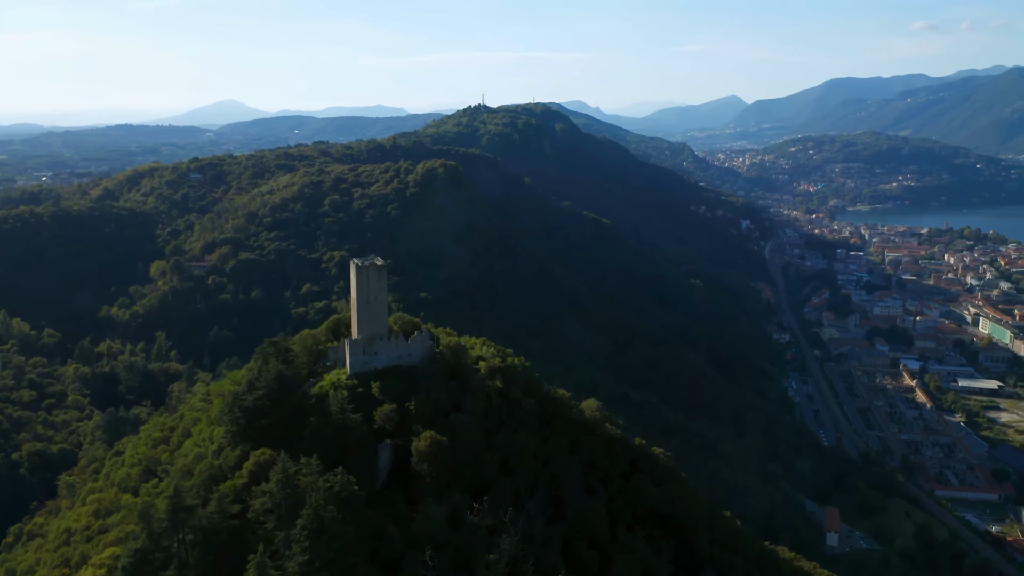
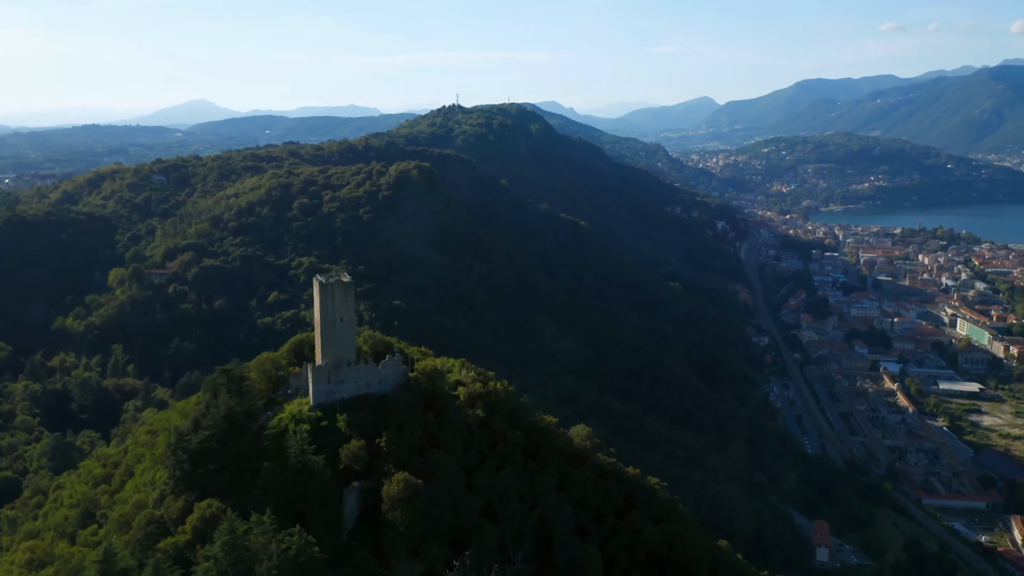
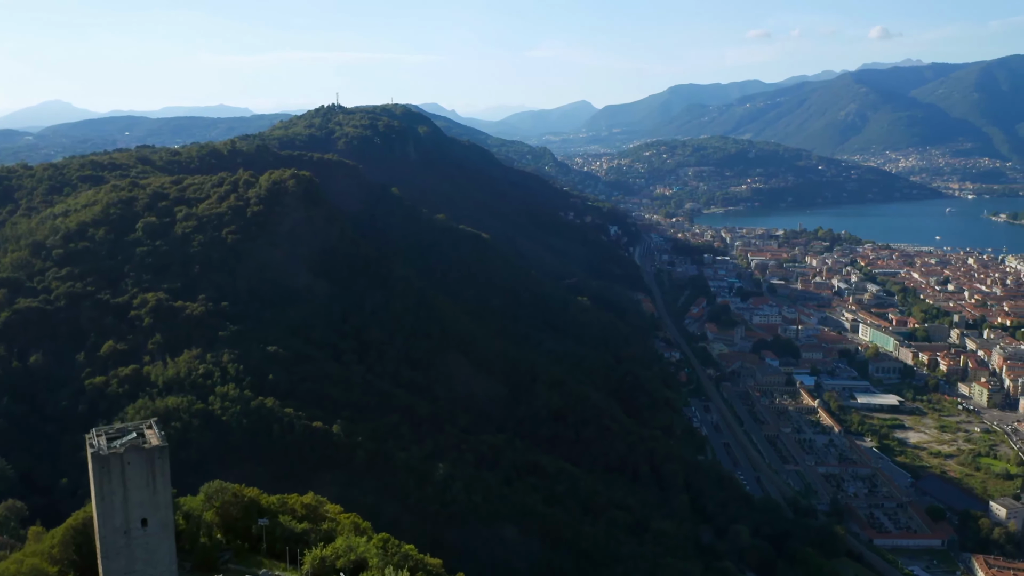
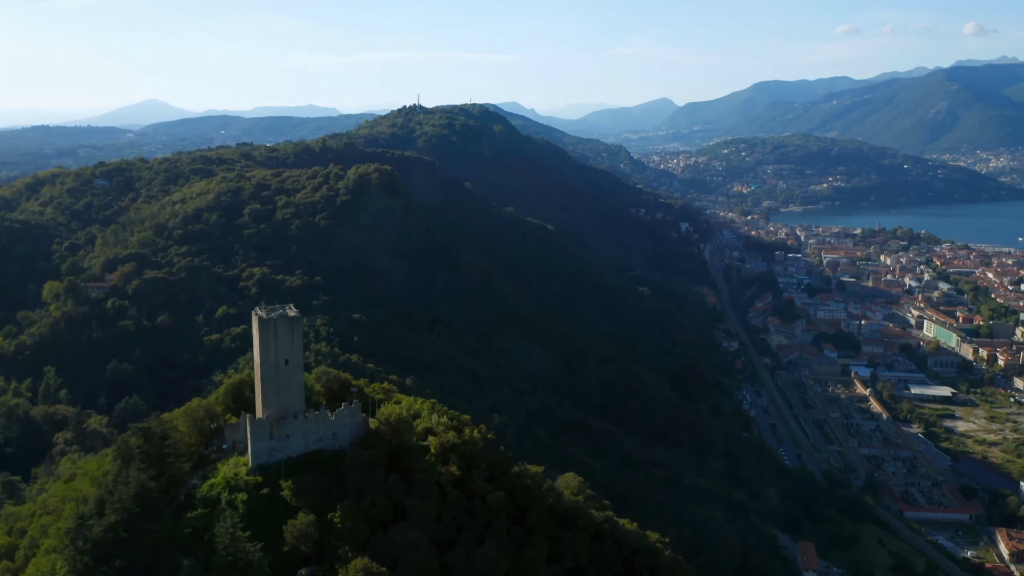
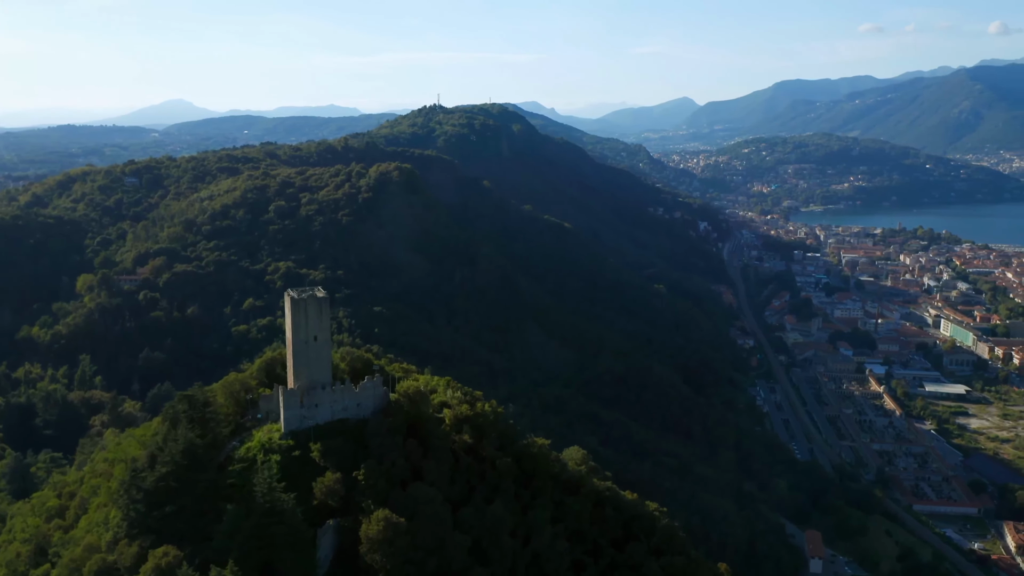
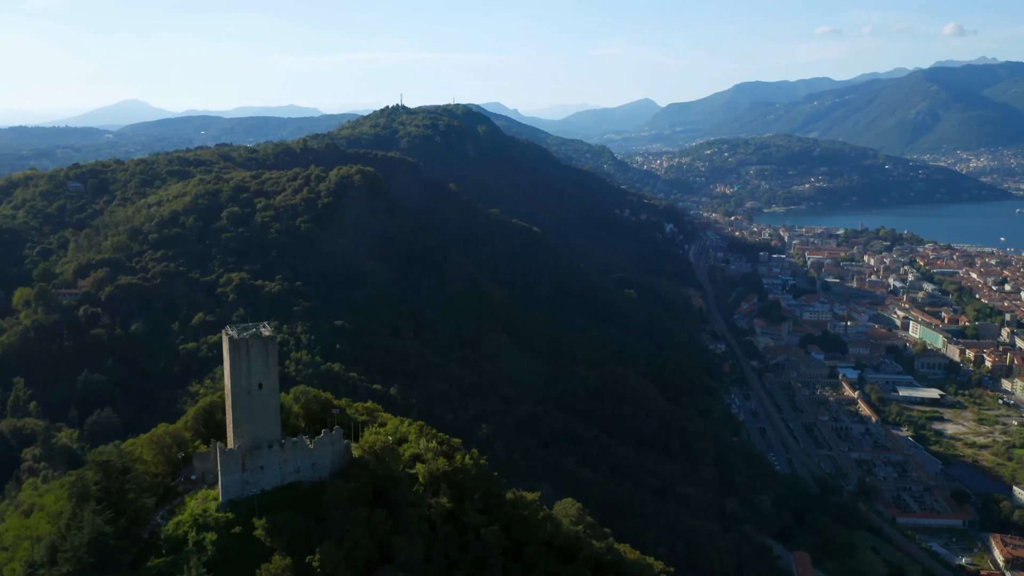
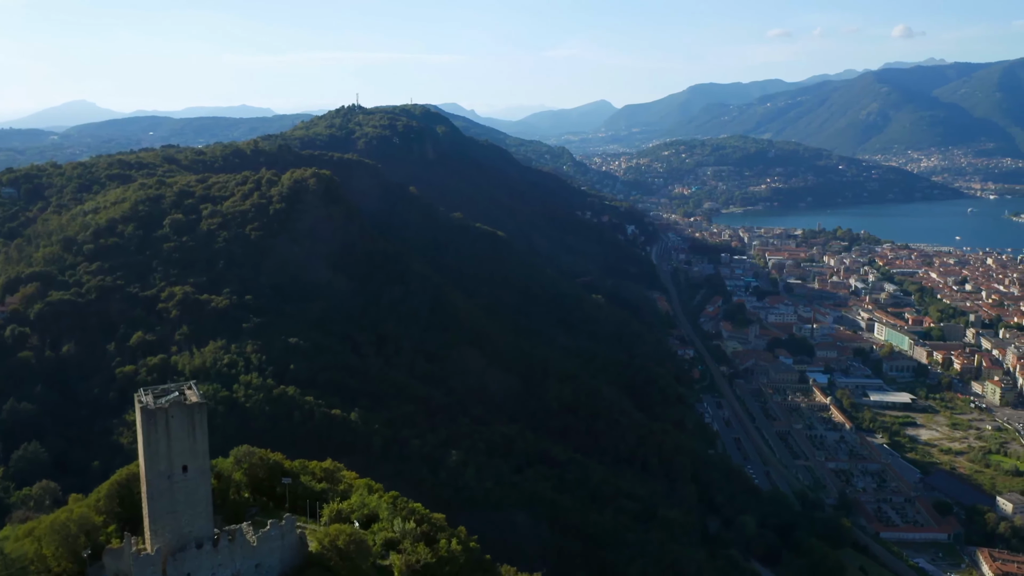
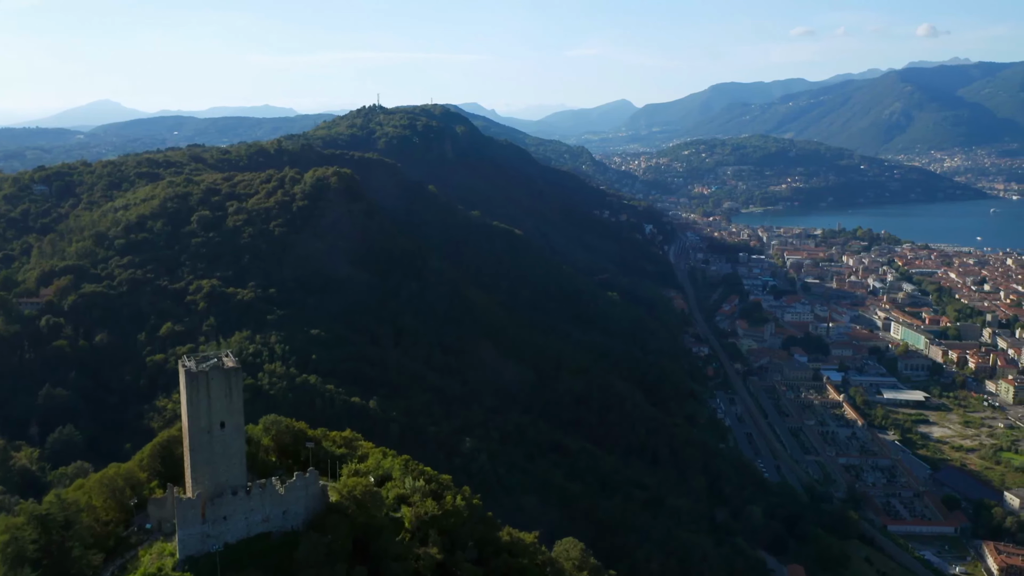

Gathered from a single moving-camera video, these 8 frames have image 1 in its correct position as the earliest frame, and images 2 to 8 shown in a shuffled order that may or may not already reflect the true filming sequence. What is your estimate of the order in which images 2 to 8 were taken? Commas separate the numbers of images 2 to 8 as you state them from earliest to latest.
2, 5, 4, 6, 8, 7, 3
